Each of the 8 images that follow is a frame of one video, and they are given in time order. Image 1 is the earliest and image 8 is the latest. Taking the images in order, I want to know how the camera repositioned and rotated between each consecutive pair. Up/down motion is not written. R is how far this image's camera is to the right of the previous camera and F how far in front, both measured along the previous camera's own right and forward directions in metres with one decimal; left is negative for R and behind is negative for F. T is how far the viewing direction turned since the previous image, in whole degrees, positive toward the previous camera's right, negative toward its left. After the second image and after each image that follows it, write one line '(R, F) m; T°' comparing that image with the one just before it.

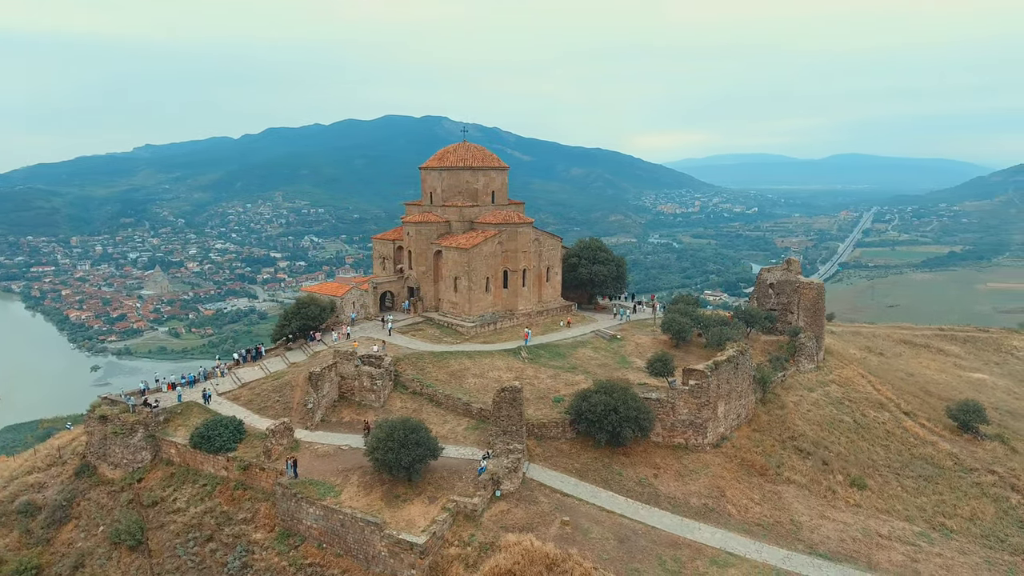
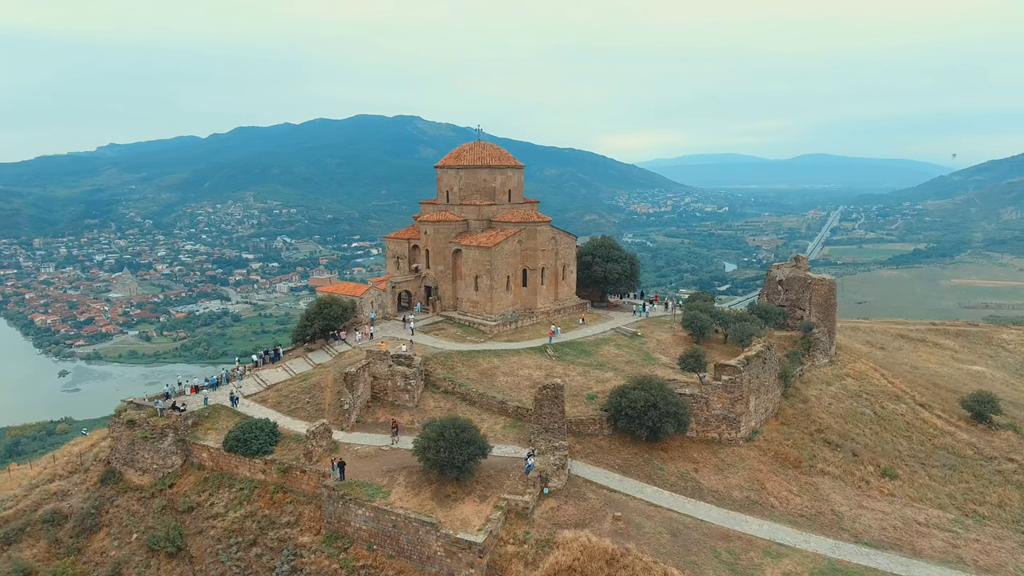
(-2.2, 0.0) m; +3°
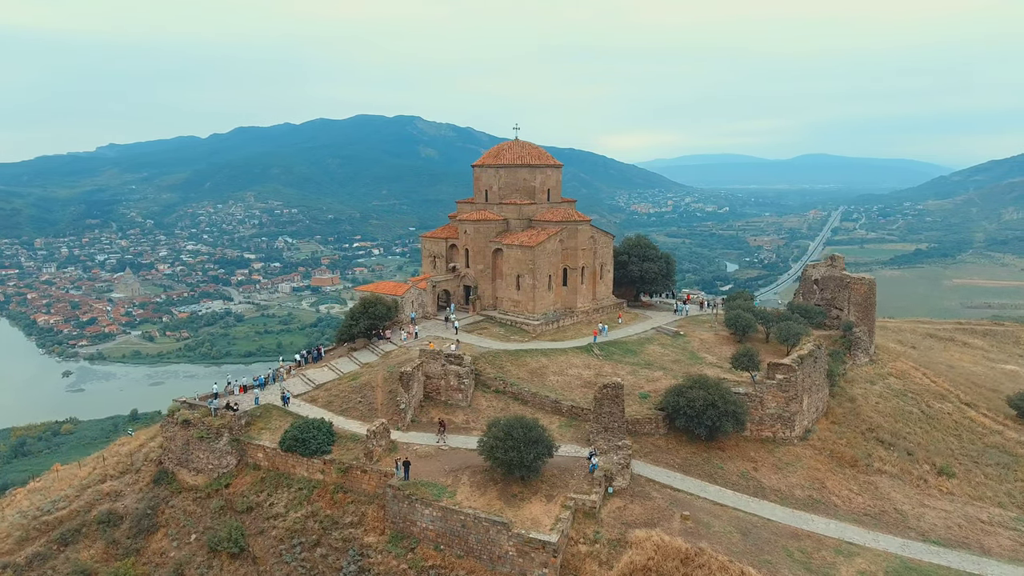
(-2.0, +0.1) m; 0°
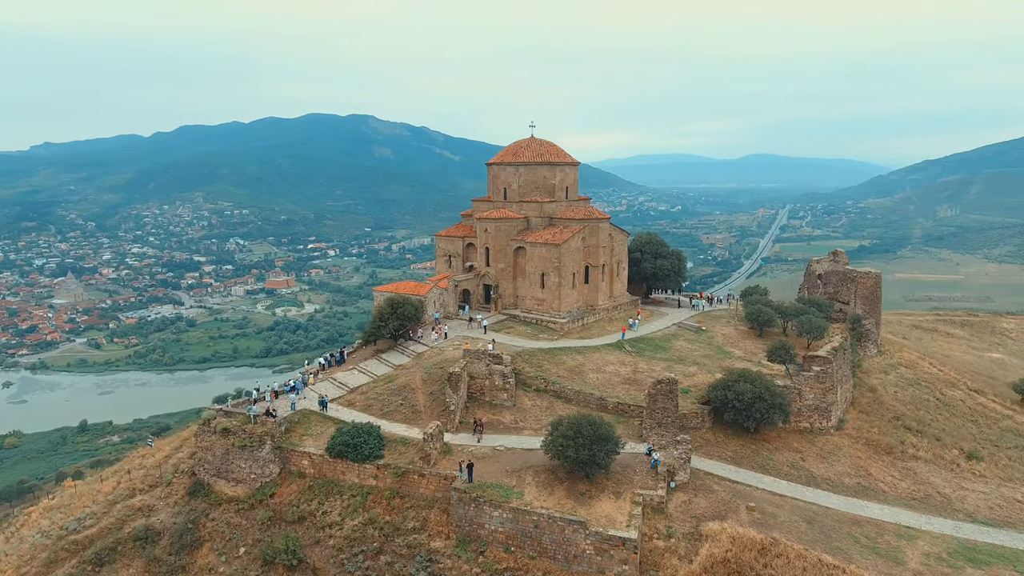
(-3.2, +0.3) m; +4°
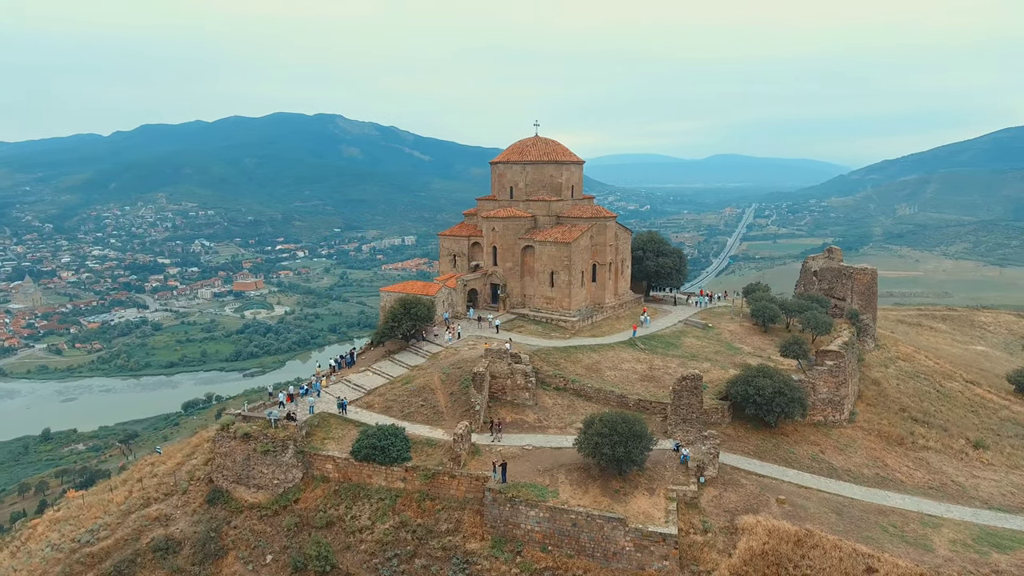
(-1.8, +0.1) m; +3°
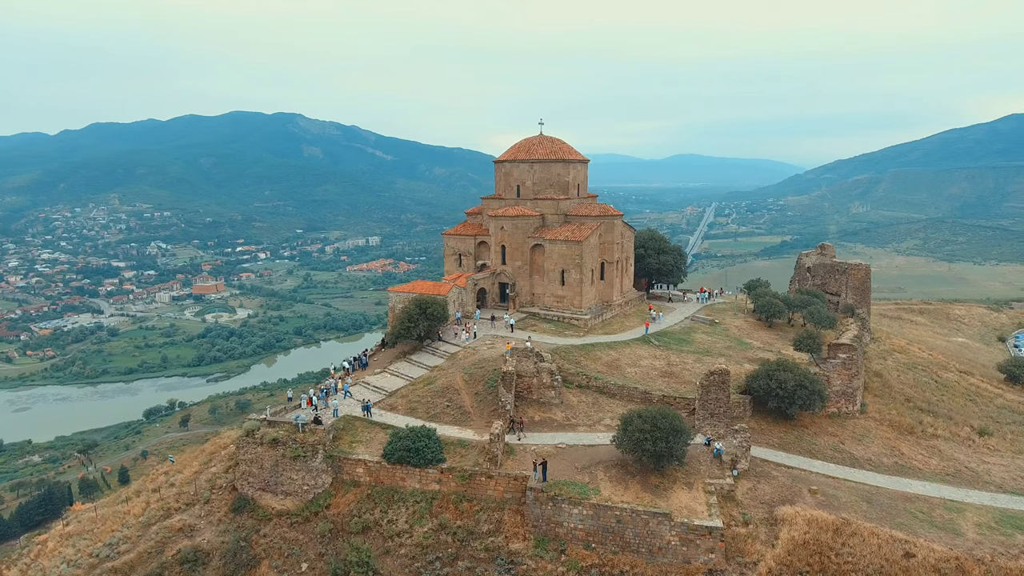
(-2.2, +0.1) m; +3°
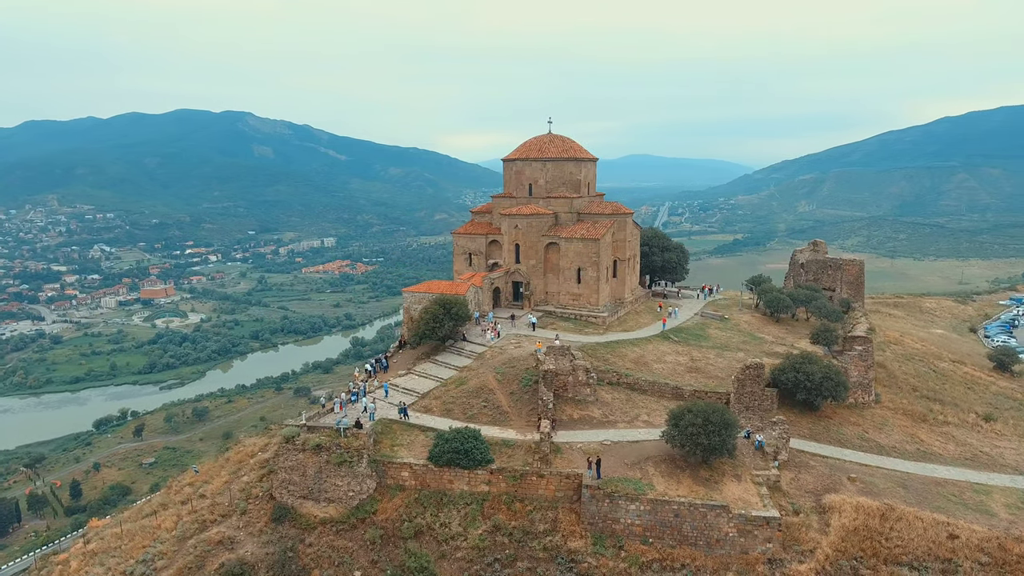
(-2.8, +0.2) m; +4°
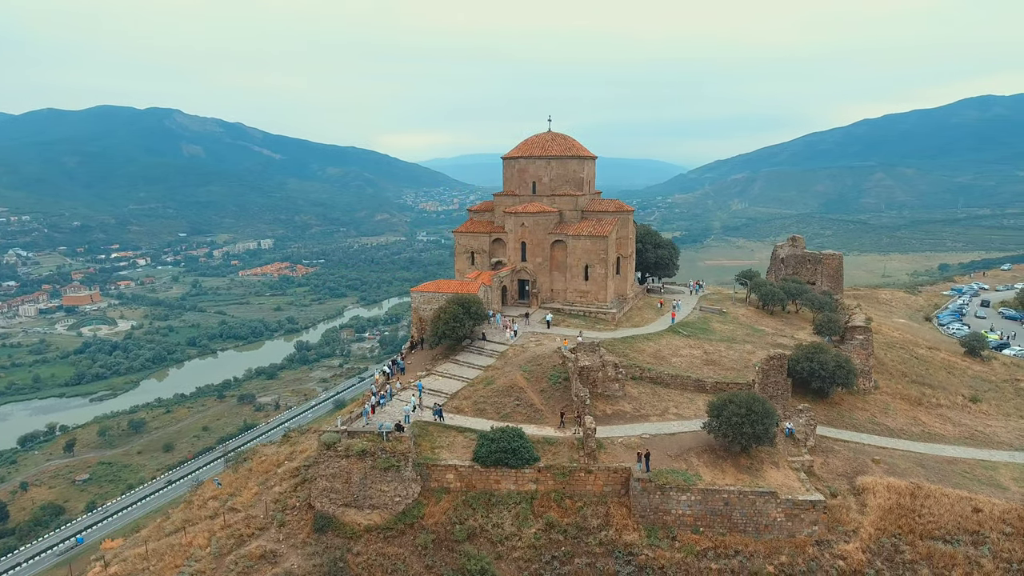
(-3.1, +0.2) m; +6°
